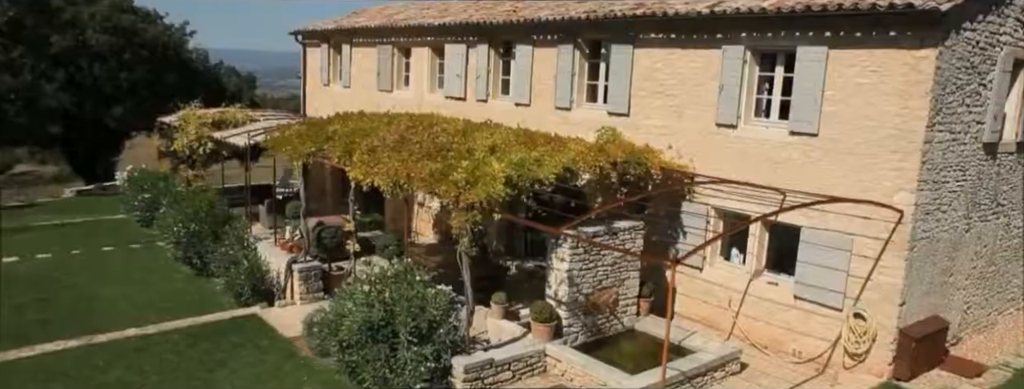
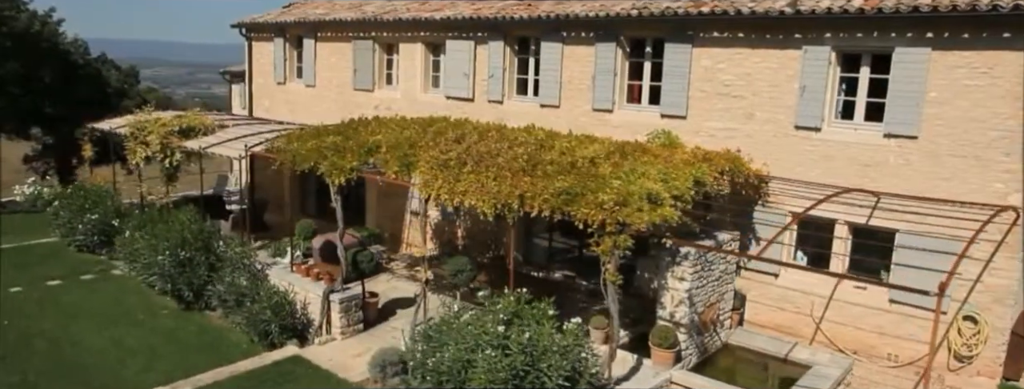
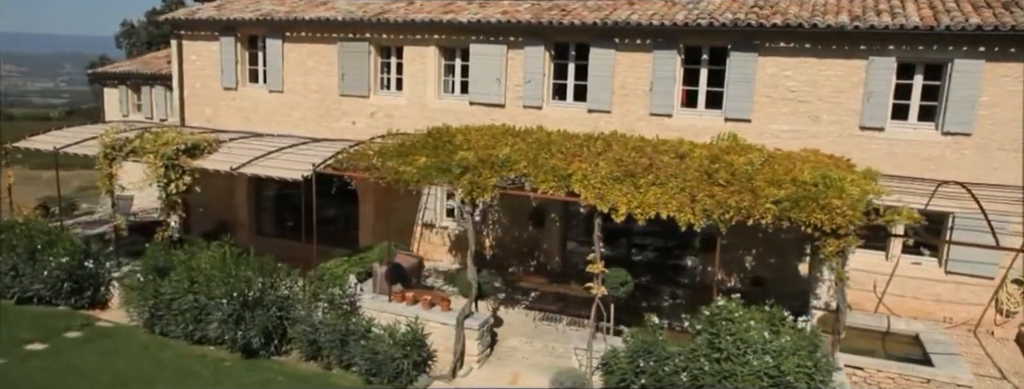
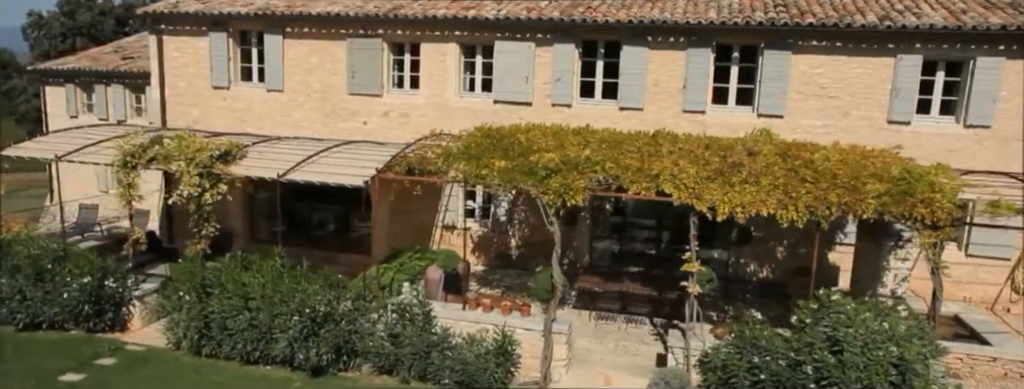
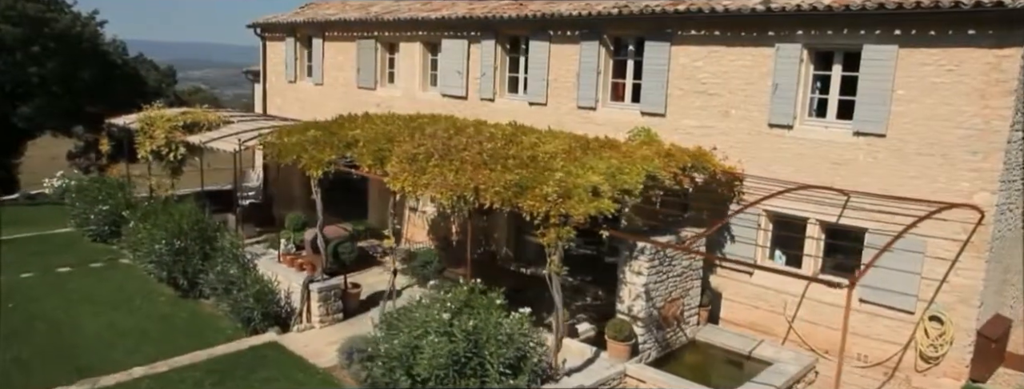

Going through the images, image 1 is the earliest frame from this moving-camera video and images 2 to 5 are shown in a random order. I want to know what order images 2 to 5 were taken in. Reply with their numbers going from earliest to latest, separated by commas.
5, 2, 3, 4
